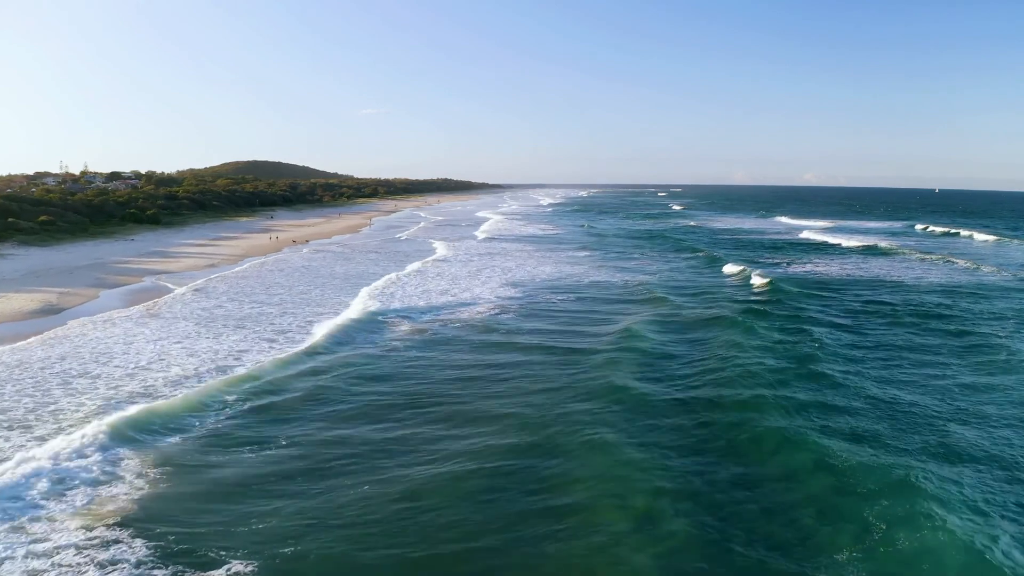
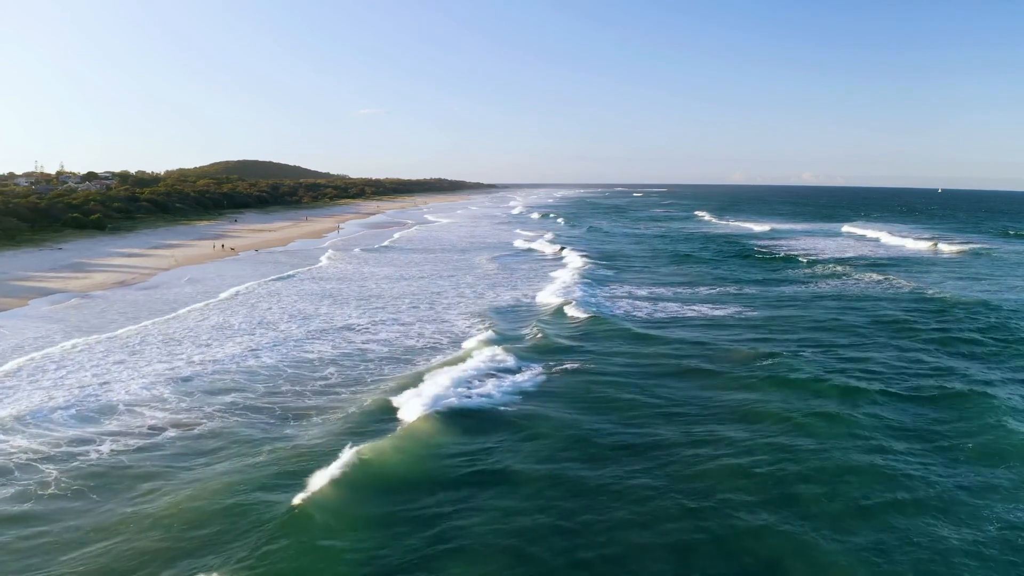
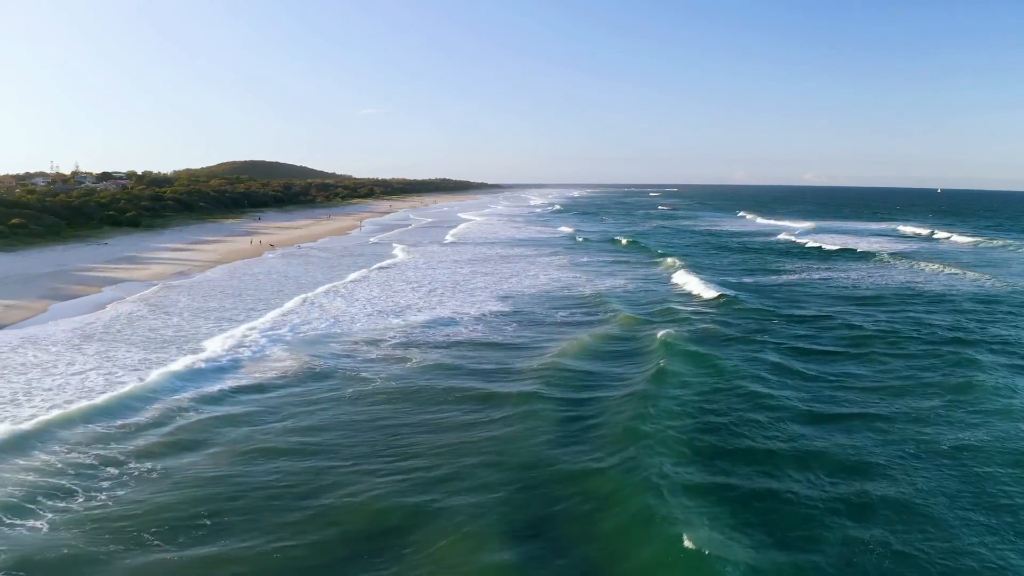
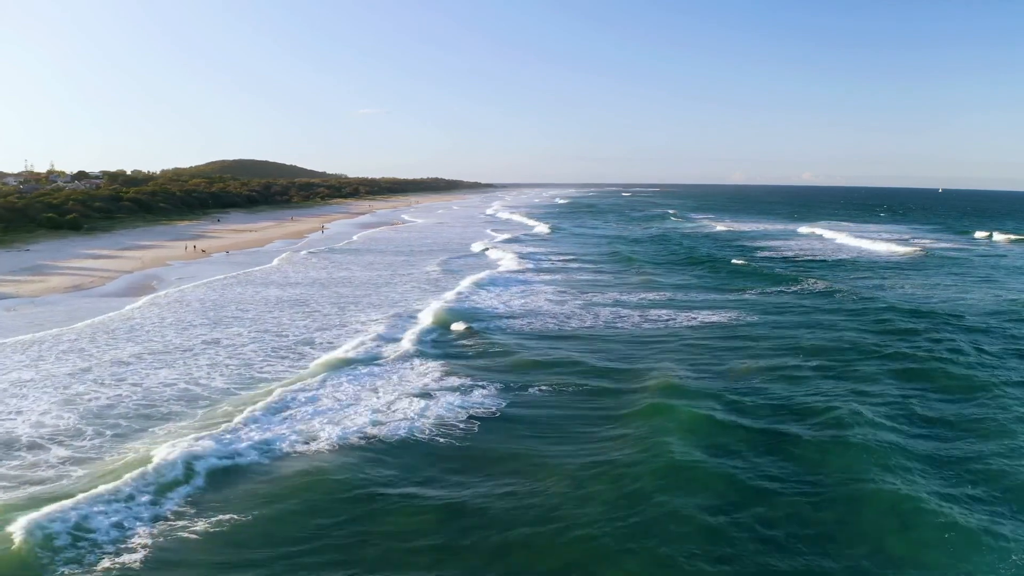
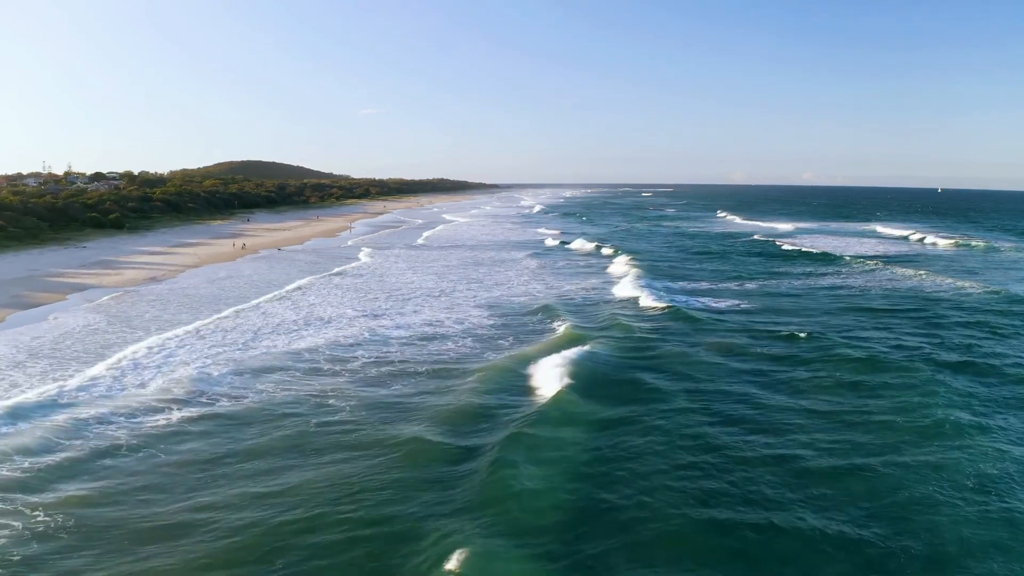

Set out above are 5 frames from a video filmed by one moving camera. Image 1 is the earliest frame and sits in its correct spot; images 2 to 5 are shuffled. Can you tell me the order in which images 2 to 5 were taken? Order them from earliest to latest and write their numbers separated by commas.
3, 5, 2, 4
